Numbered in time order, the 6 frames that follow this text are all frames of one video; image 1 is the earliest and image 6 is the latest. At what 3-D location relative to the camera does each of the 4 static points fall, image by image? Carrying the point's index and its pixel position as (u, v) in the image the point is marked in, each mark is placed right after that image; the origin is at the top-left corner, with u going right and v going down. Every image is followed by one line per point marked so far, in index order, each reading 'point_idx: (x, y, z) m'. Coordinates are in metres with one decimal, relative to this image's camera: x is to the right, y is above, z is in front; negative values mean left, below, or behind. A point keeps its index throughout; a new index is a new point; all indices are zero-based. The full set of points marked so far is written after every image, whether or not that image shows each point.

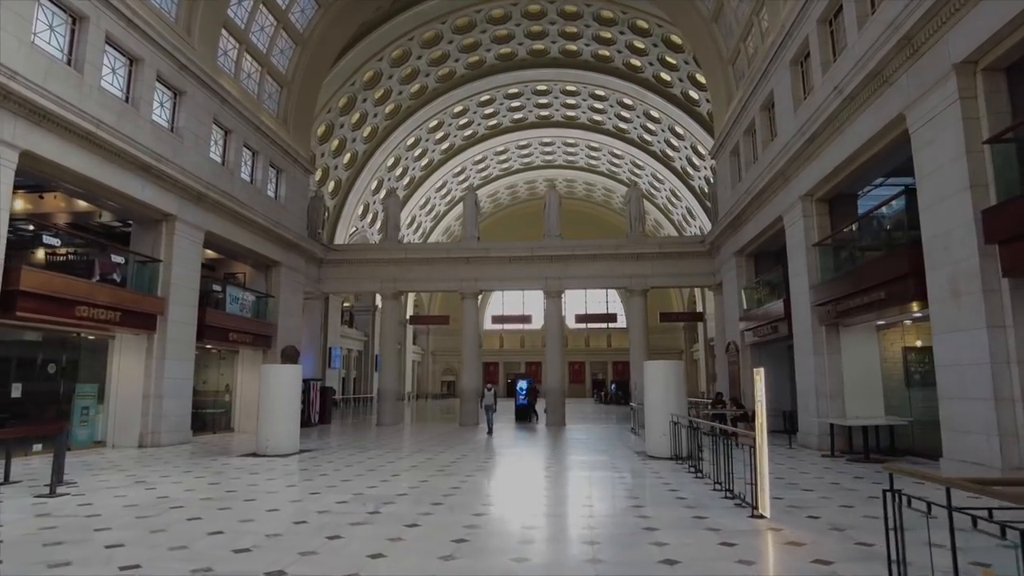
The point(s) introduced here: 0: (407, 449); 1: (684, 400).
0: (-2.9, -4.4, +18.1) m
1: (+3.4, -2.2, +13.0) m
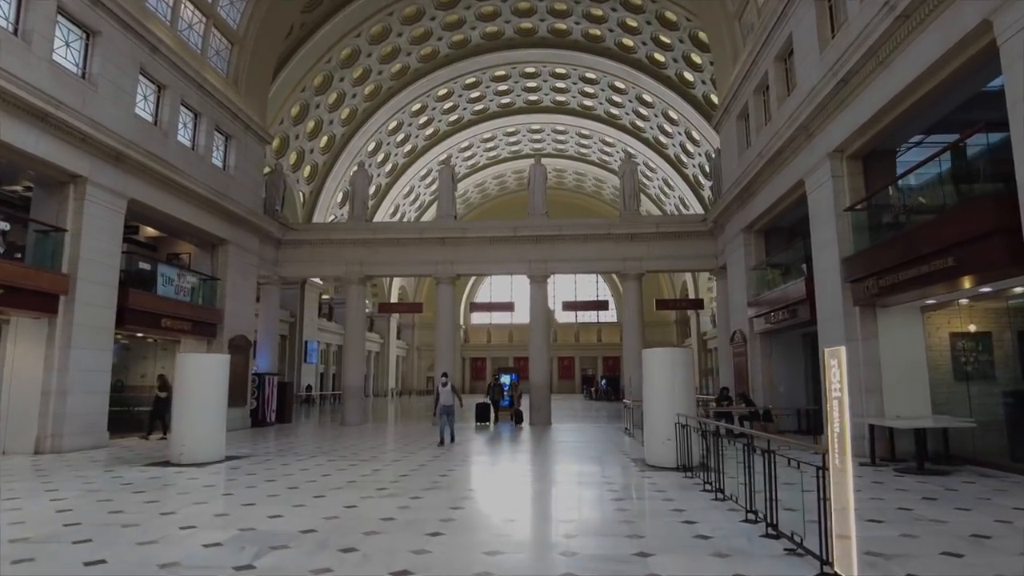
0: (-3.4, -3.8, +15.6) m
1: (+2.9, -1.7, +10.6) m
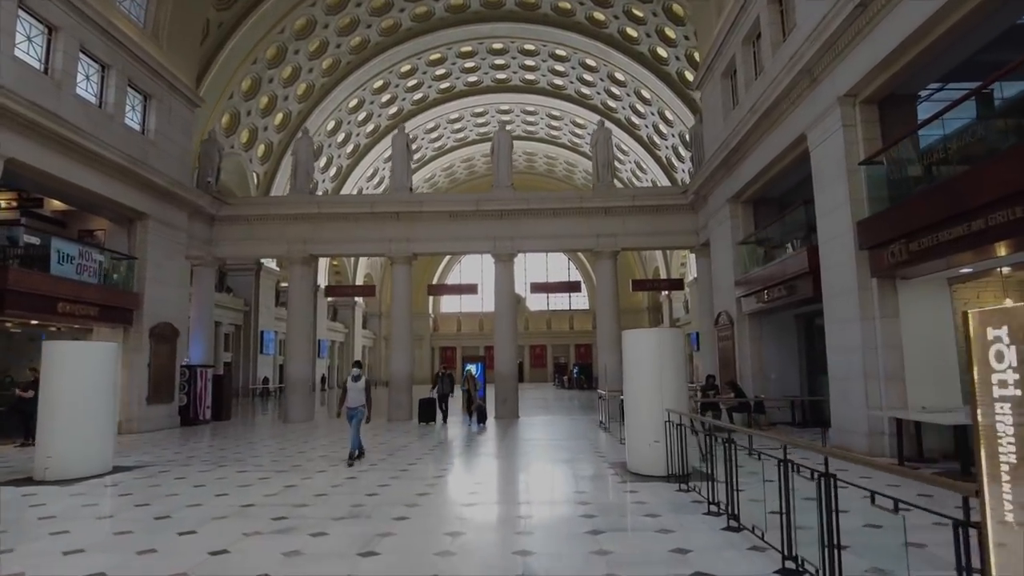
0: (-4.3, -3.4, +13.4) m
1: (+2.2, -1.3, +8.7) m
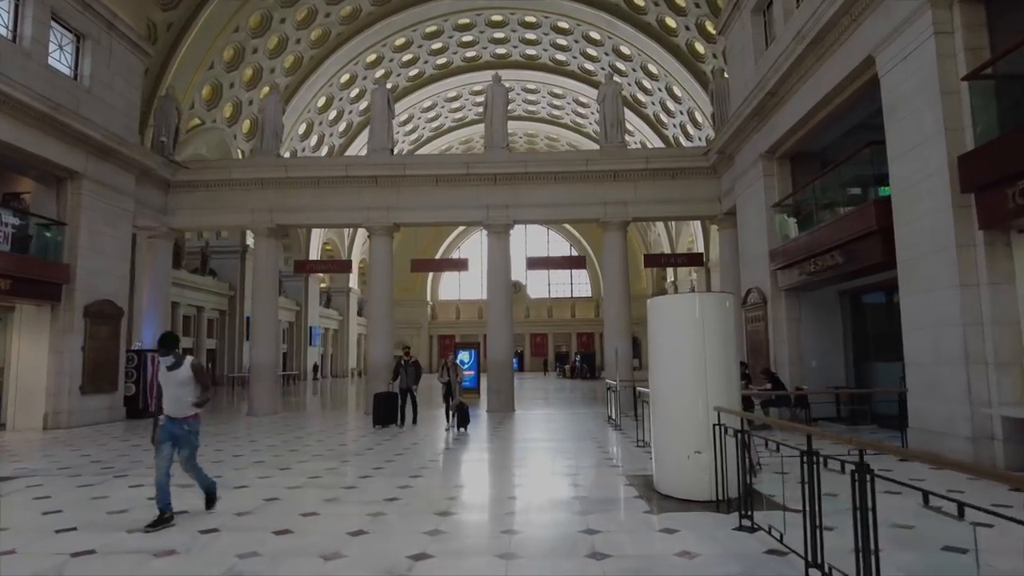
0: (-4.4, -2.8, +11.0) m
1: (+2.1, -0.8, +6.2) m
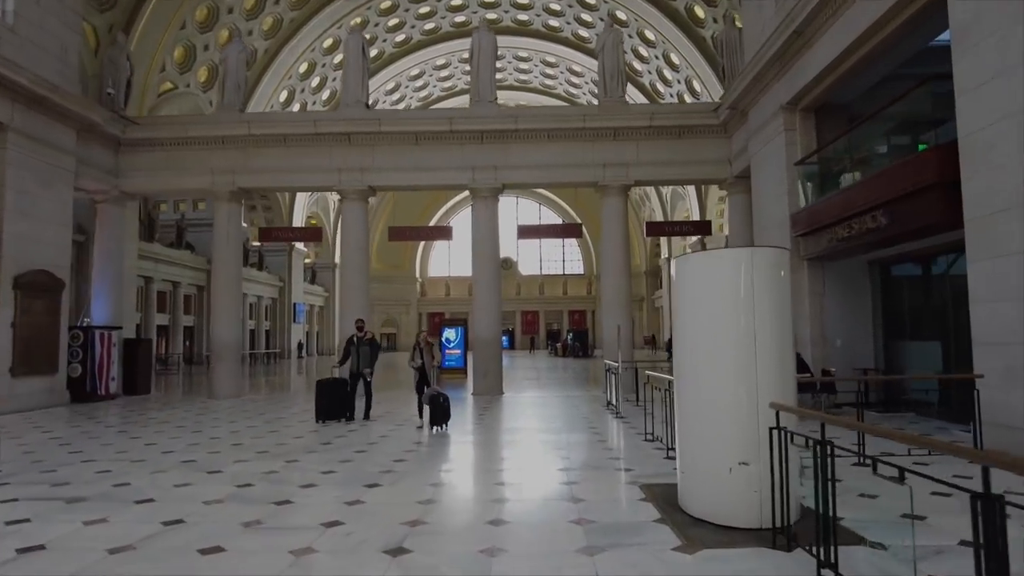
0: (-4.6, -2.3, +9.4) m
1: (+1.9, -0.5, +4.6) m
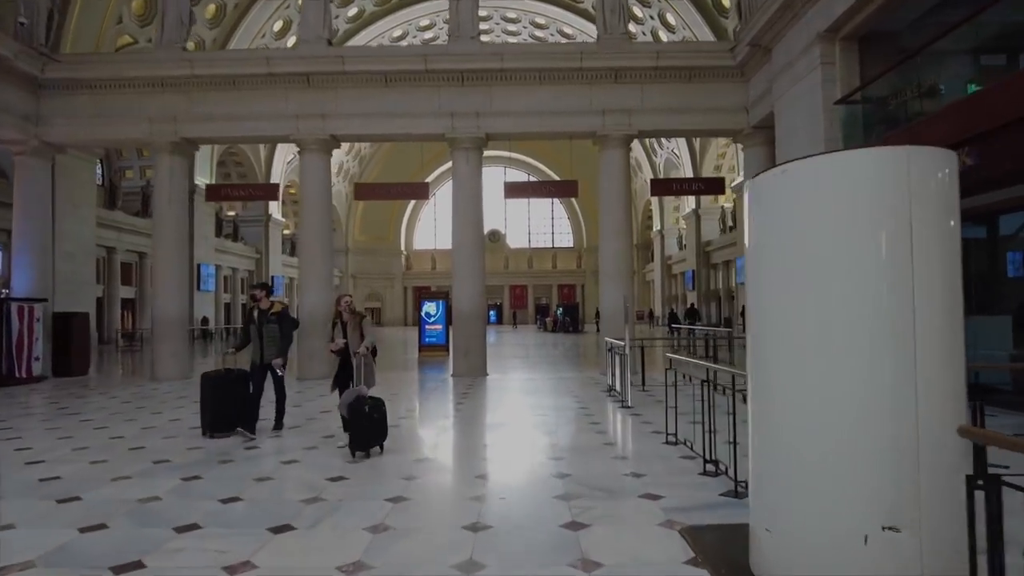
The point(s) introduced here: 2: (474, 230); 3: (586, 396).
0: (-4.8, -1.8, +7.4) m
1: (+1.8, -0.2, +2.7) m
2: (-0.9, +1.3, +14.5) m
3: (+1.2, -1.8, +10.6) m
